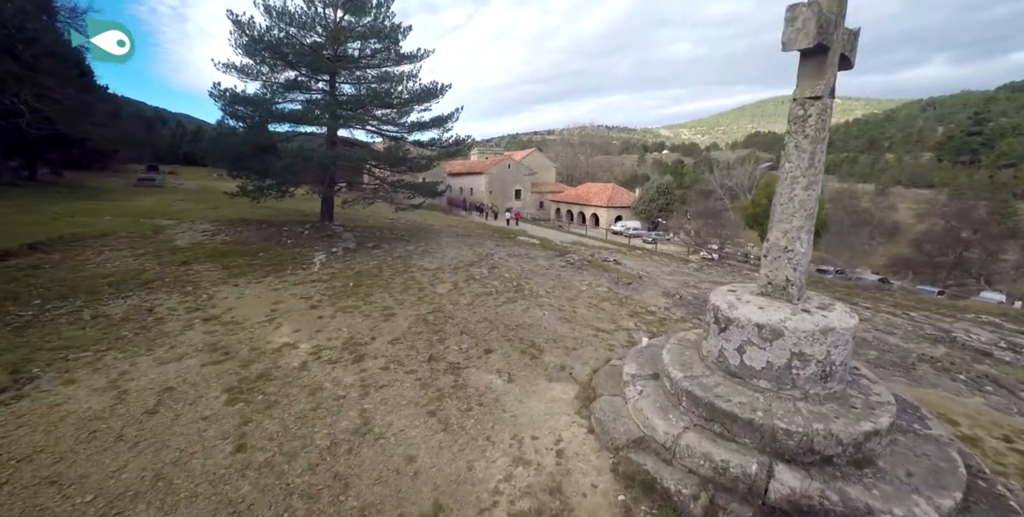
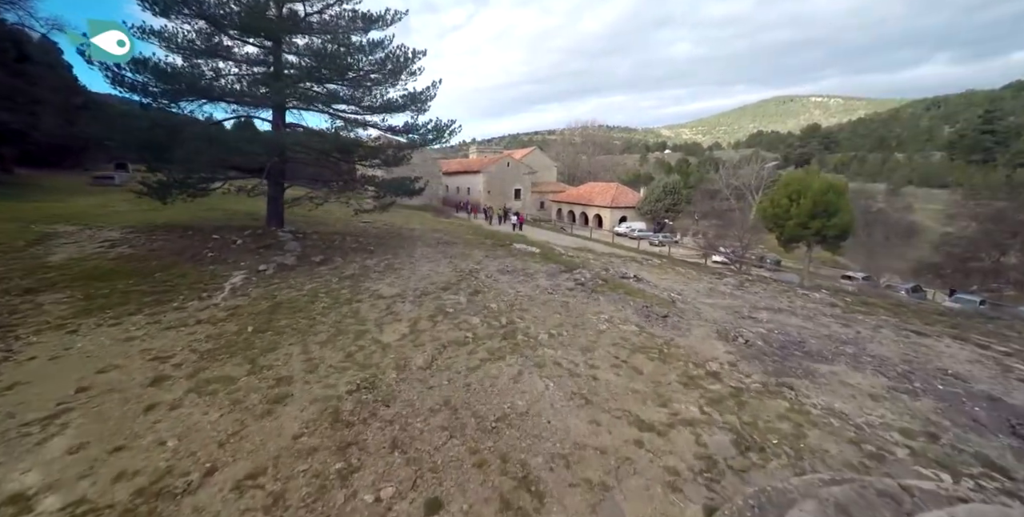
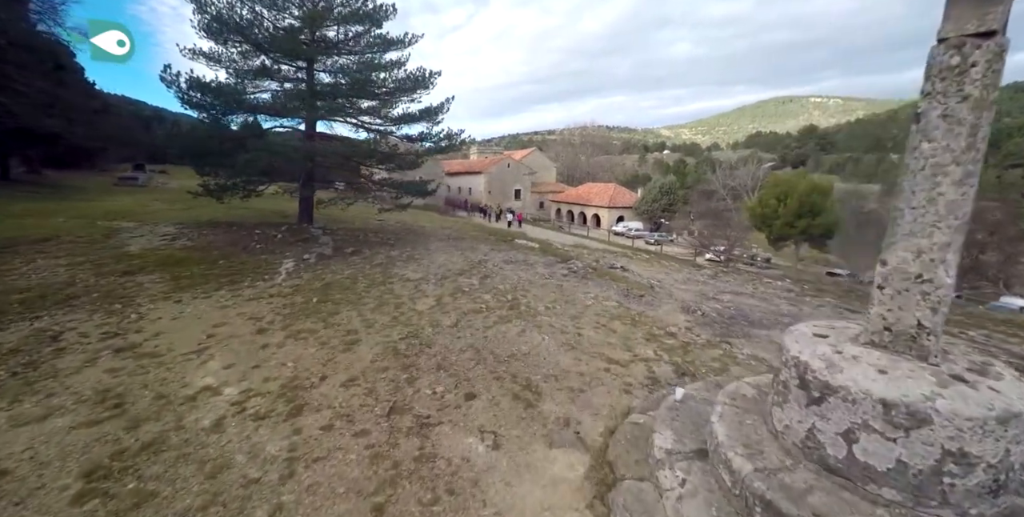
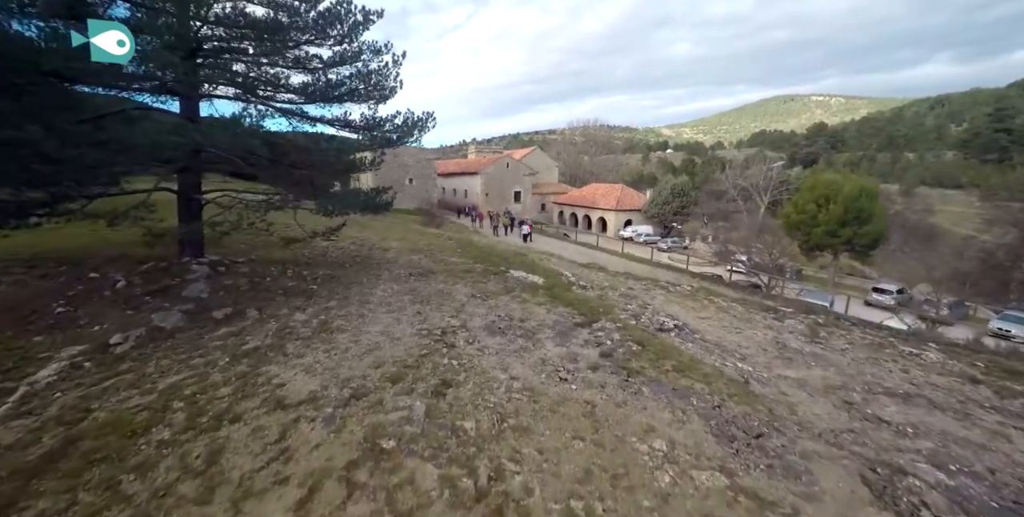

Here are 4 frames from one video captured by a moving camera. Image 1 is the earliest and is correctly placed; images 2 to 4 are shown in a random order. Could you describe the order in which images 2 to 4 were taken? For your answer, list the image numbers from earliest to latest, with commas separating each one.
3, 2, 4
